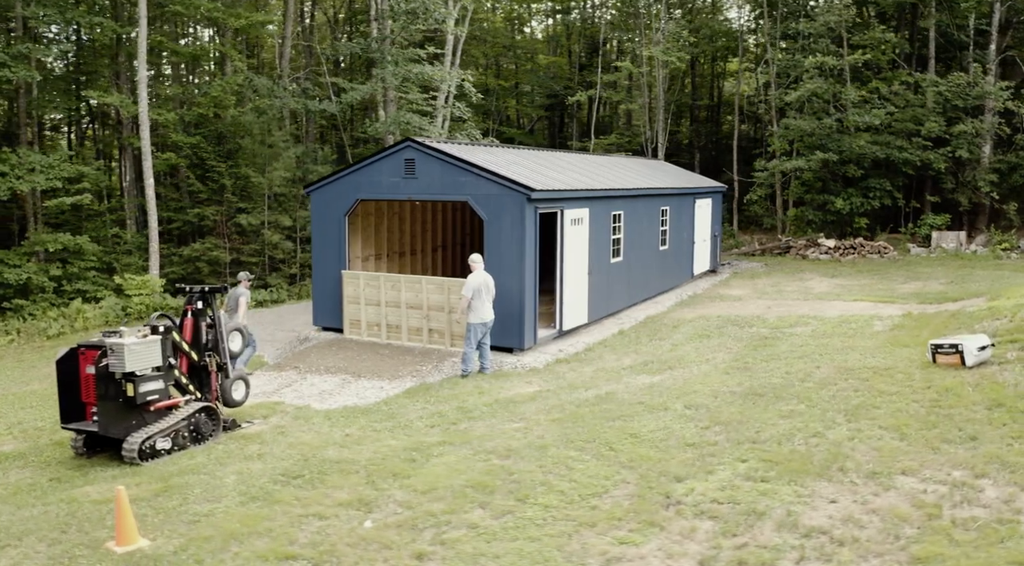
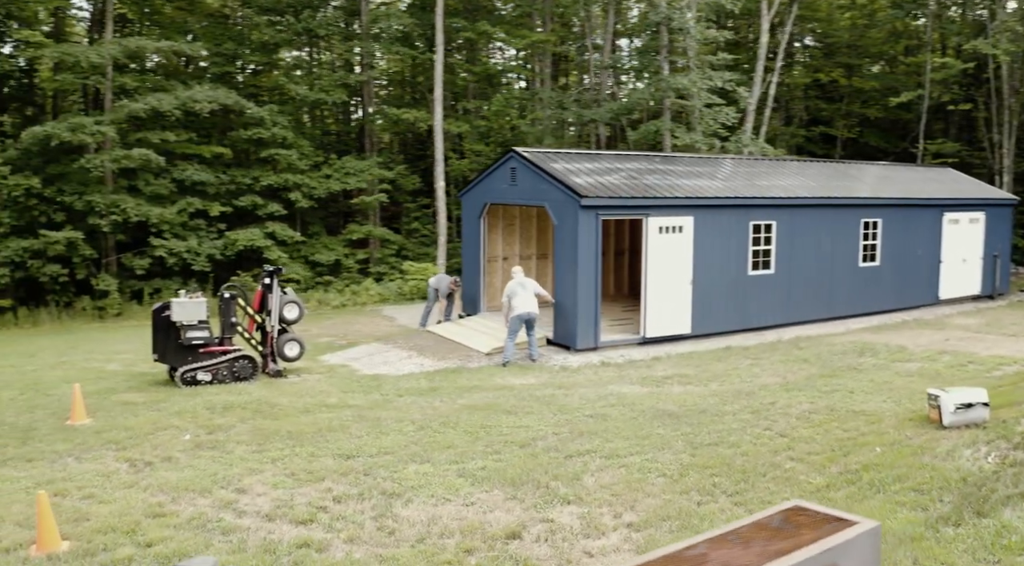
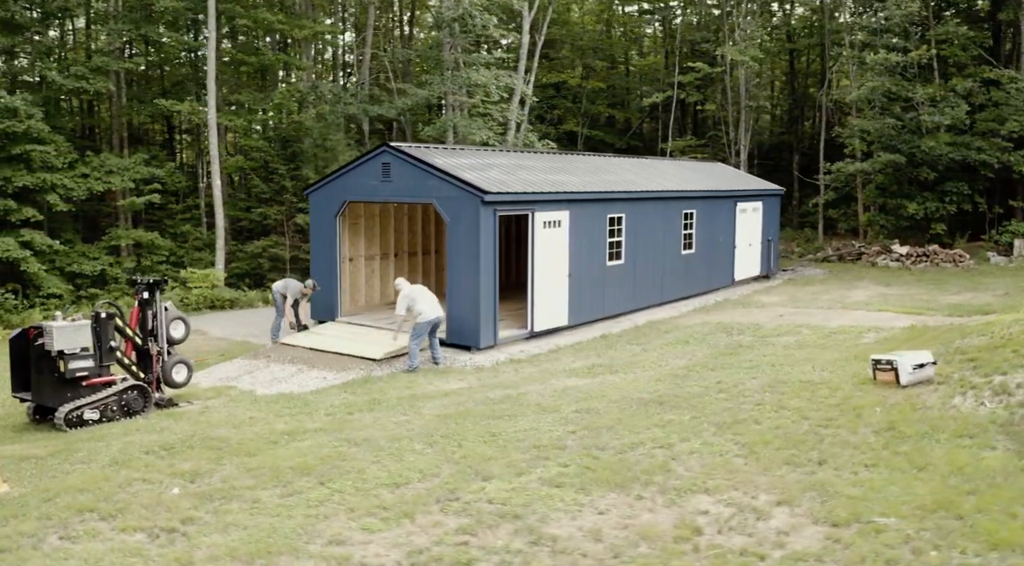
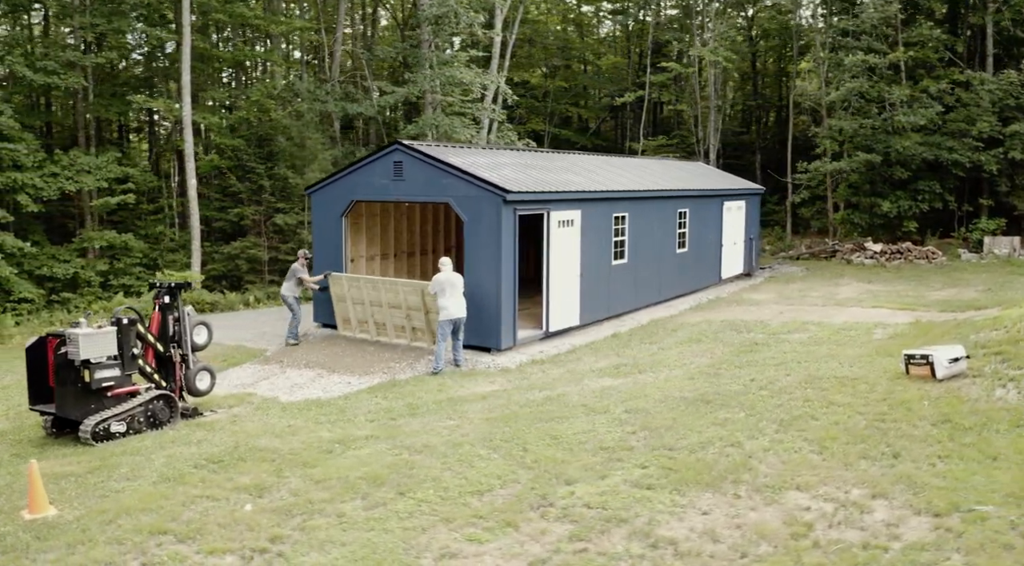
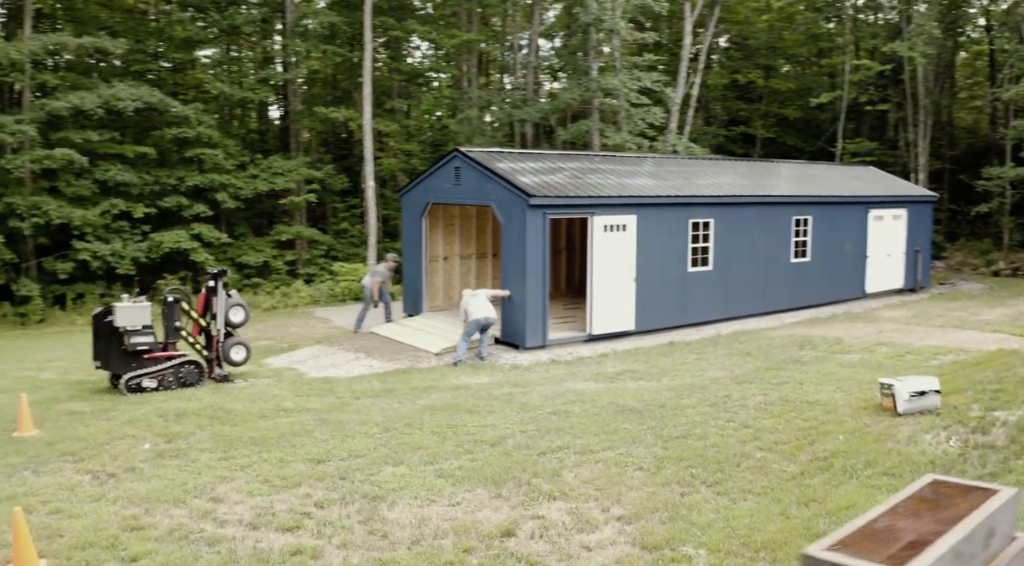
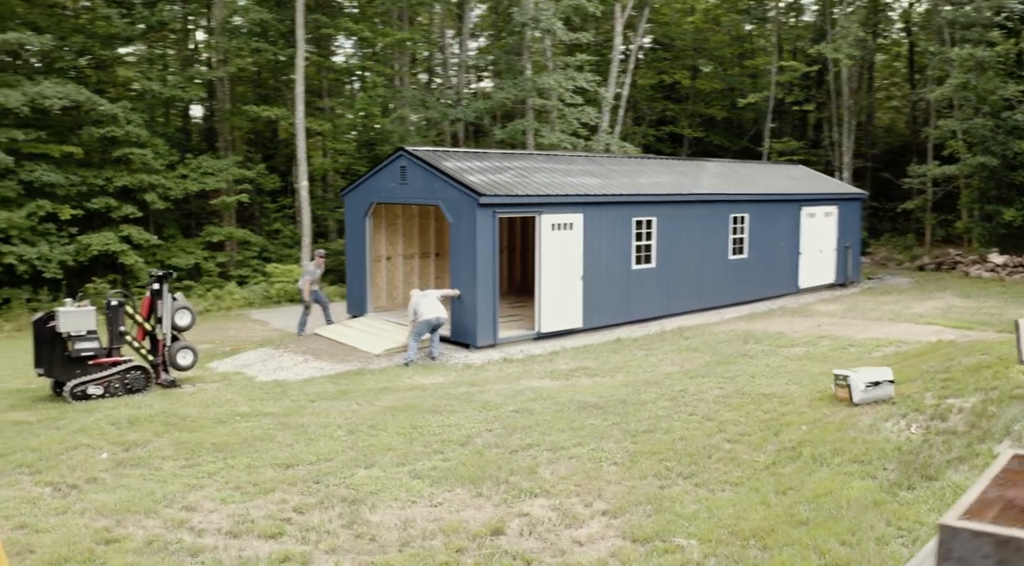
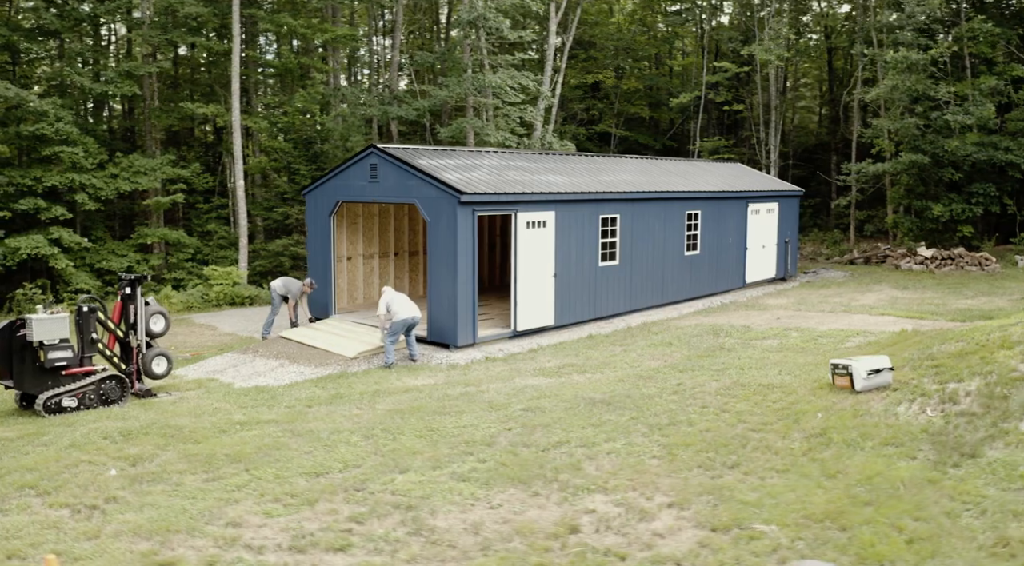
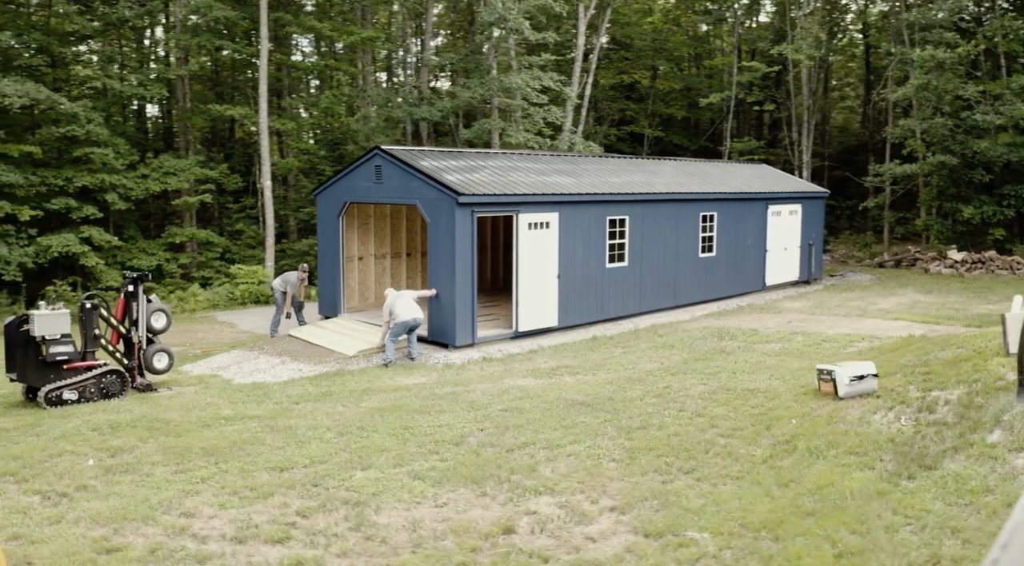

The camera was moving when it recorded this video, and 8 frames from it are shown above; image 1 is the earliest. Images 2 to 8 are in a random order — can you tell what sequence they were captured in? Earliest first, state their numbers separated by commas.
4, 3, 7, 8, 6, 5, 2
